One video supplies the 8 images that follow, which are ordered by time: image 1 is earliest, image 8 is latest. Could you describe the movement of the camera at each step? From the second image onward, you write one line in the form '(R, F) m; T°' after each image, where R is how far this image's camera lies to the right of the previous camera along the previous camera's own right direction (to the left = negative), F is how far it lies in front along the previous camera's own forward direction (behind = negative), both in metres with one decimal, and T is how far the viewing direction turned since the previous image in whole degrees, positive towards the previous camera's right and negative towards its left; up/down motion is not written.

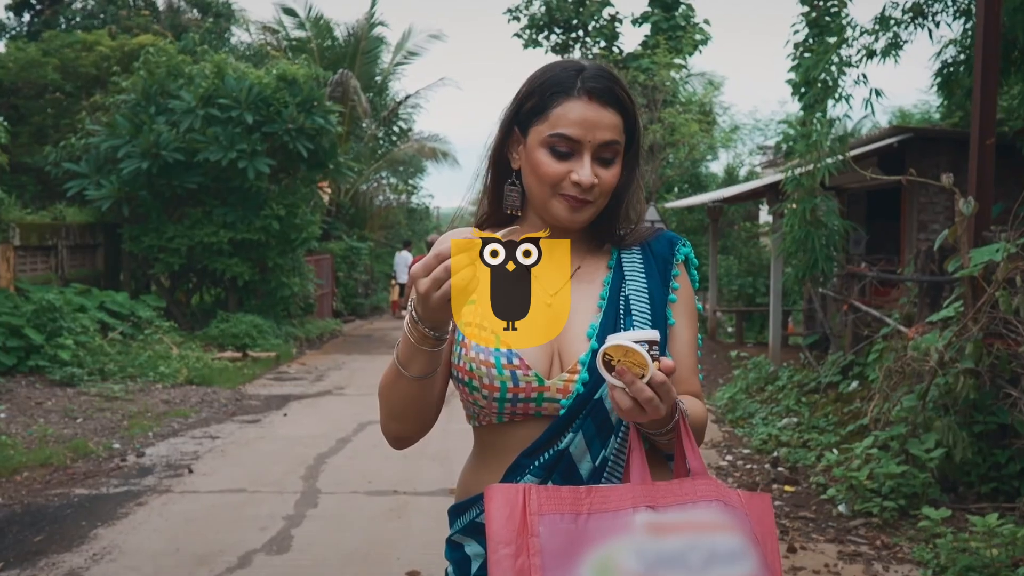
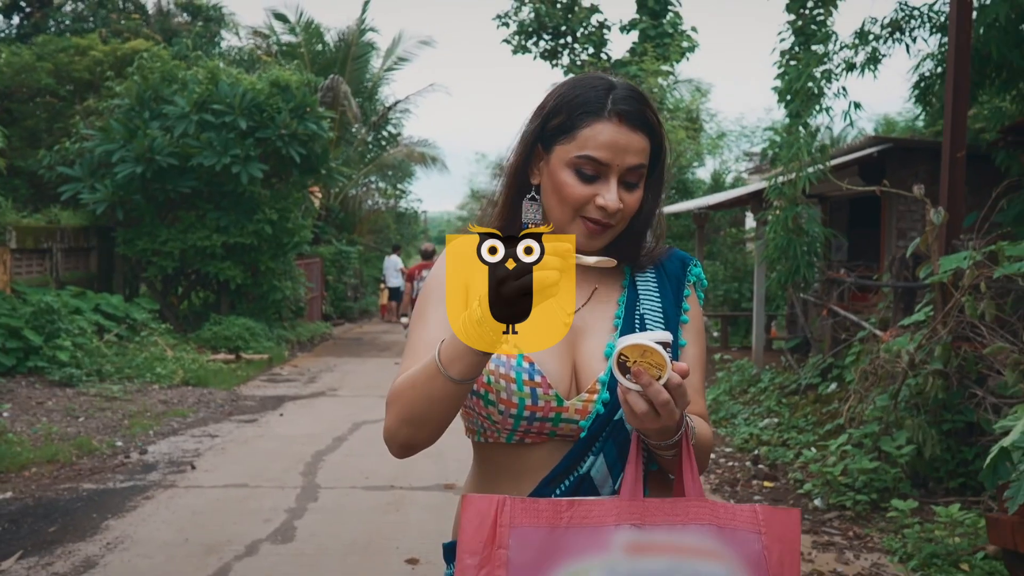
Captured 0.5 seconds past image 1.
(0.0, -0.2) m; +1°
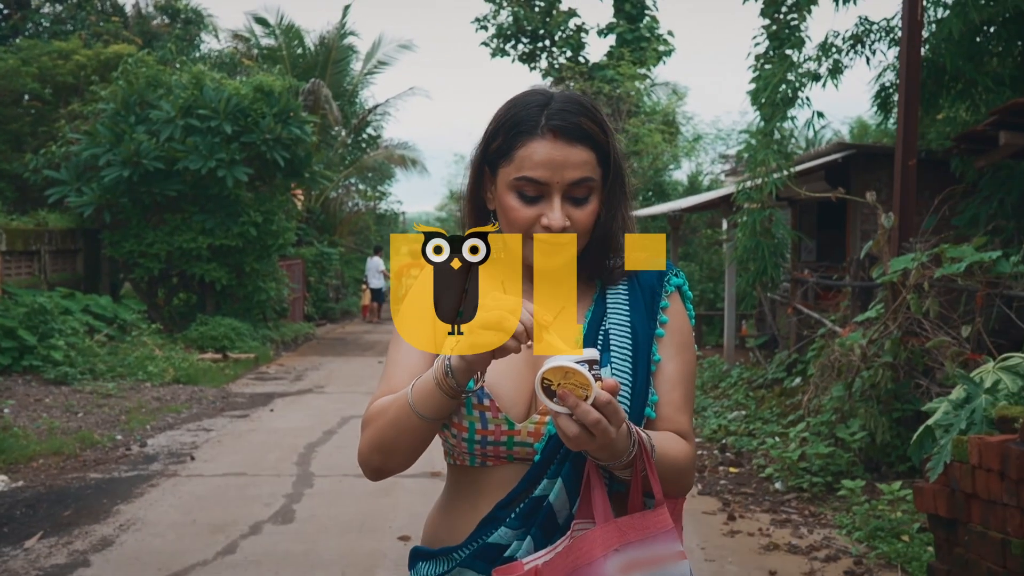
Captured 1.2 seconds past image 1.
(0.0, -0.4) m; +1°
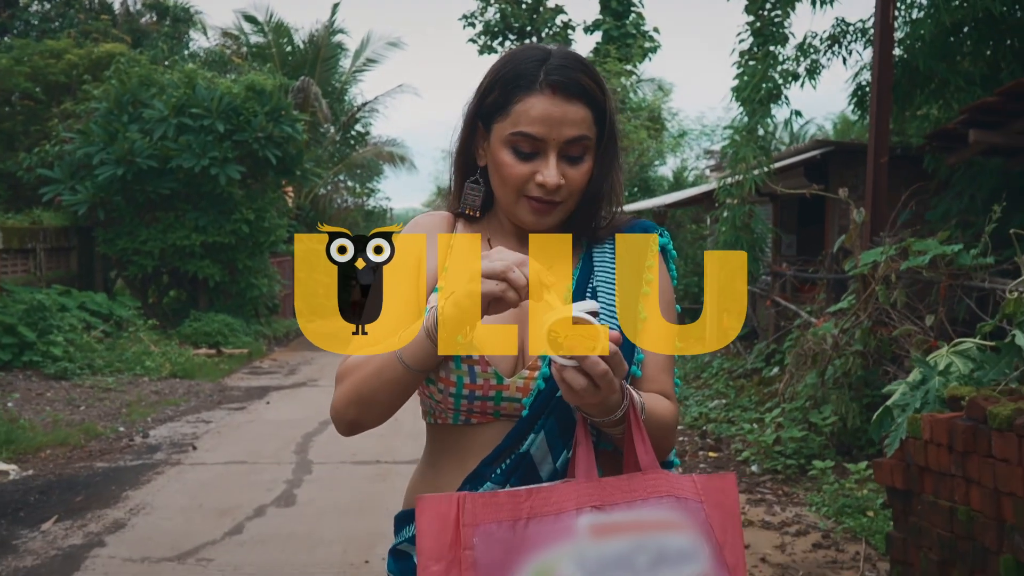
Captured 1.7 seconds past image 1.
(0.0, -0.3) m; +1°
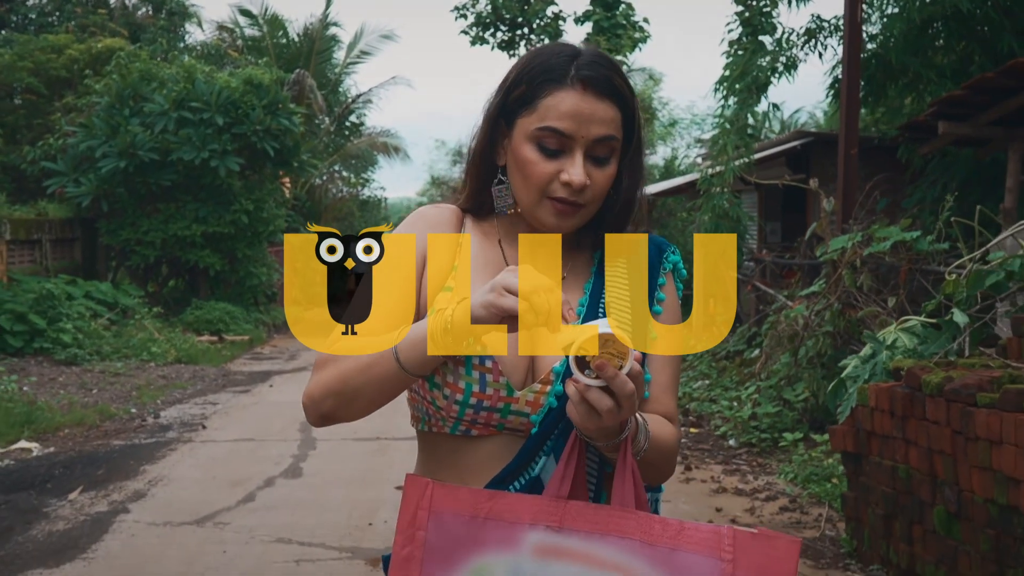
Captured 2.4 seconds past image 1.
(0.0, -0.4) m; 0°
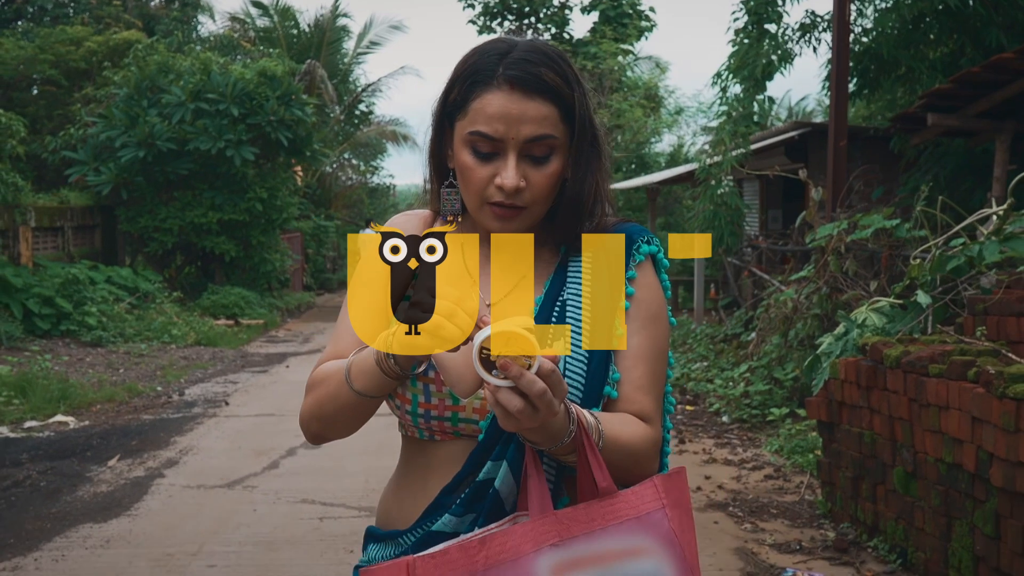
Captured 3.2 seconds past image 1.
(0.0, -0.4) m; 0°
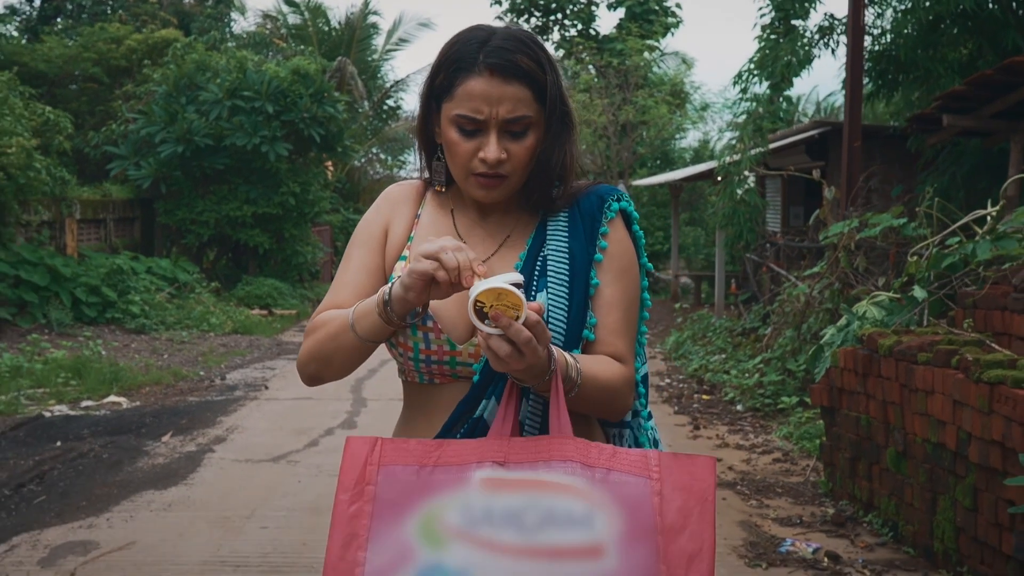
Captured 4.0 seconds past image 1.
(0.0, -0.4) m; -1°
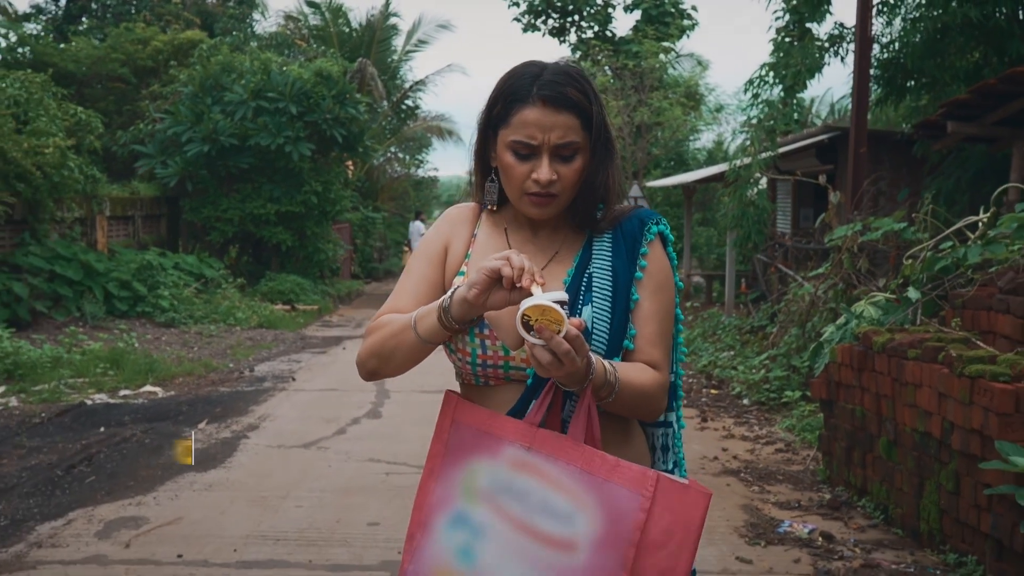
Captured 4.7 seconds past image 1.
(0.0, -0.3) m; -1°
